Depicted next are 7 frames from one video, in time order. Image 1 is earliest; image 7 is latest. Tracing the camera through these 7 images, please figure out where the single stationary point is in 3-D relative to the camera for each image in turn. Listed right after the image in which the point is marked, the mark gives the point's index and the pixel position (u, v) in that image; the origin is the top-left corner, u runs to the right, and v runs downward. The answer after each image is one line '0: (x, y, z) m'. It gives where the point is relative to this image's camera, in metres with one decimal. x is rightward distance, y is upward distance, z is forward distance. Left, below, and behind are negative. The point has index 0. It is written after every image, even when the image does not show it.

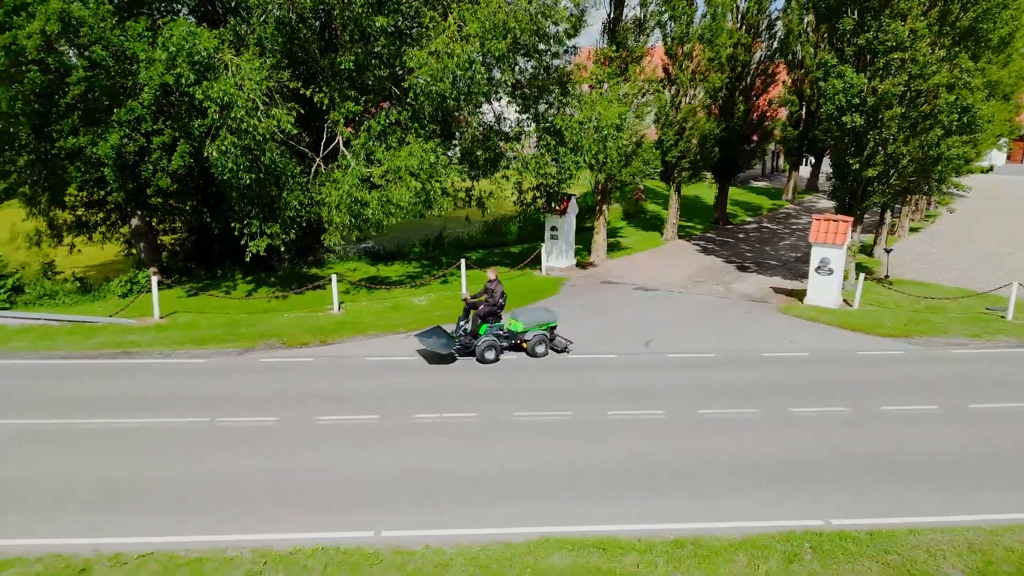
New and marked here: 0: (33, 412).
0: (-8.1, -2.1, +12.1) m
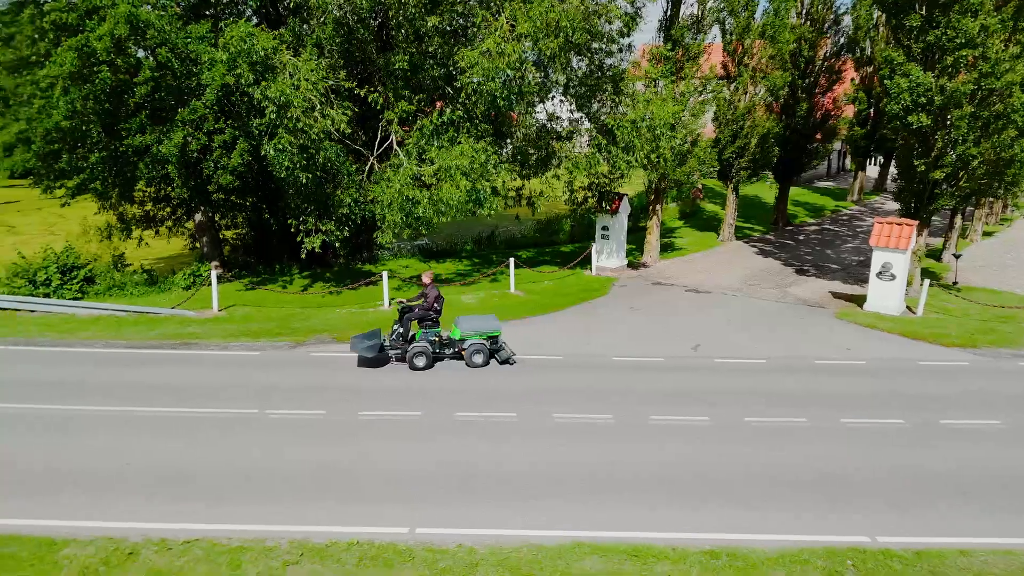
0: (-7.4, -1.9, +12.7) m
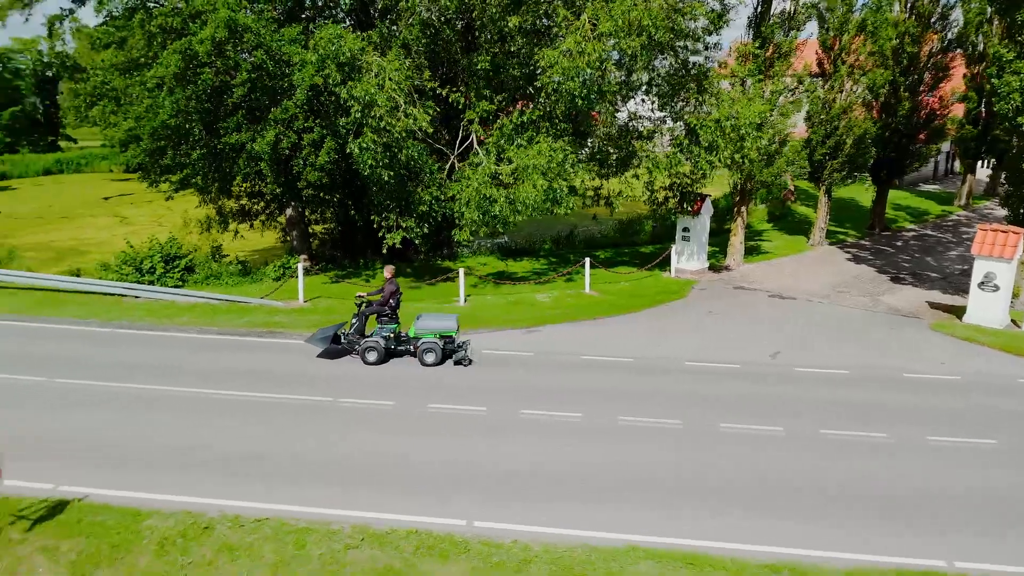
0: (-6.1, -1.7, +13.6) m
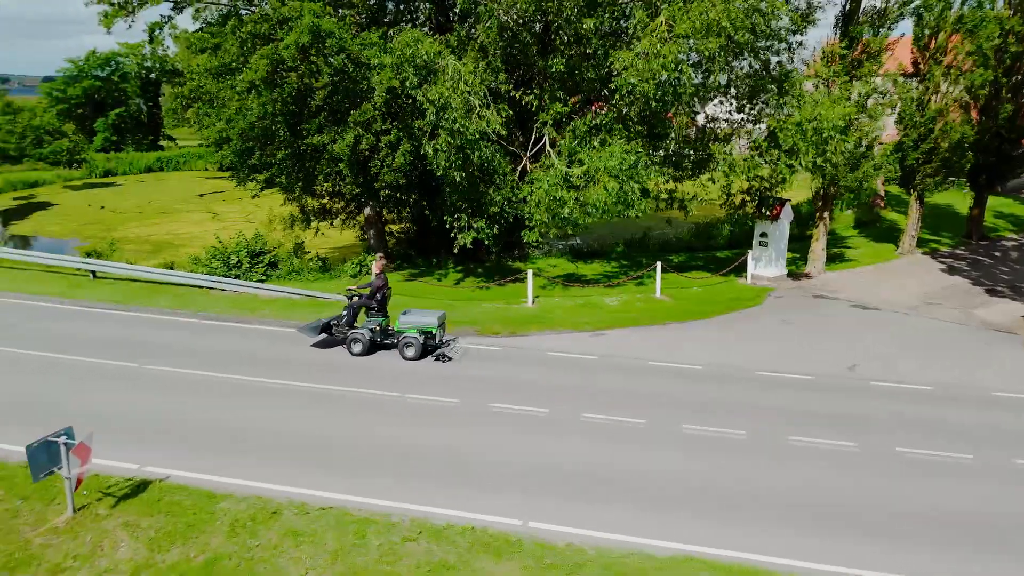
0: (-4.9, -1.6, +14.2) m
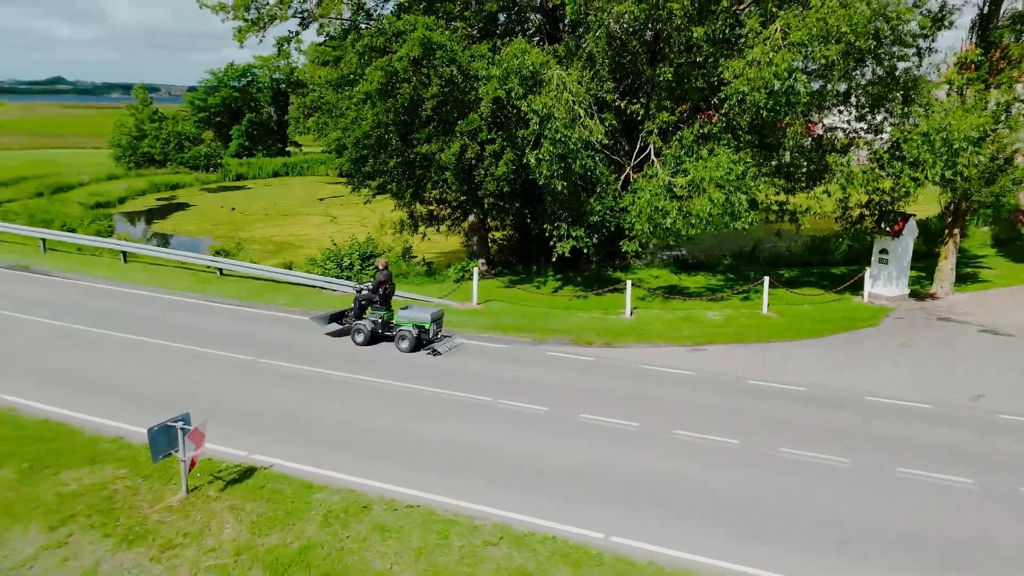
0: (-3.0, -1.7, +14.8) m
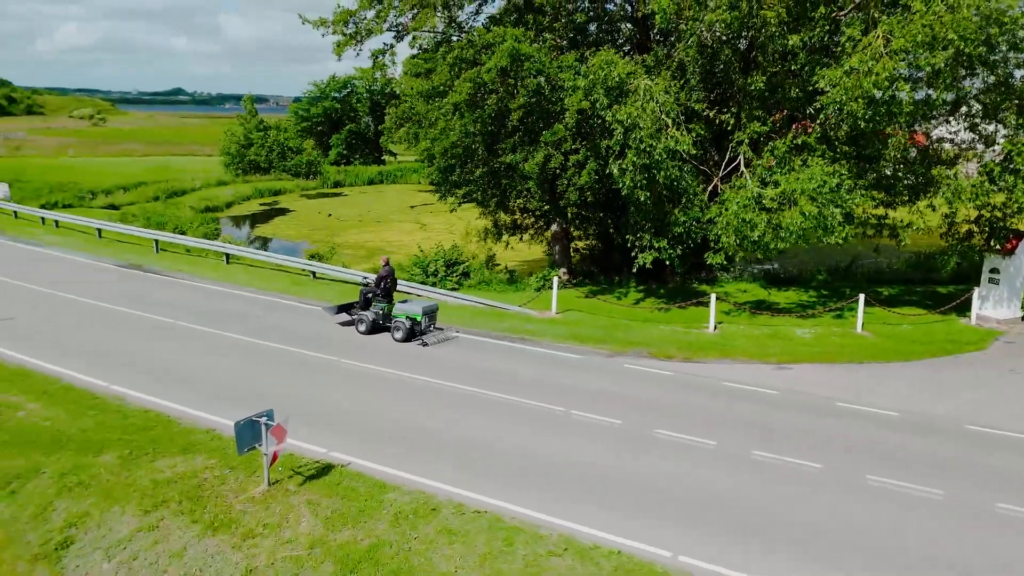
0: (-1.4, -1.8, +15.1) m
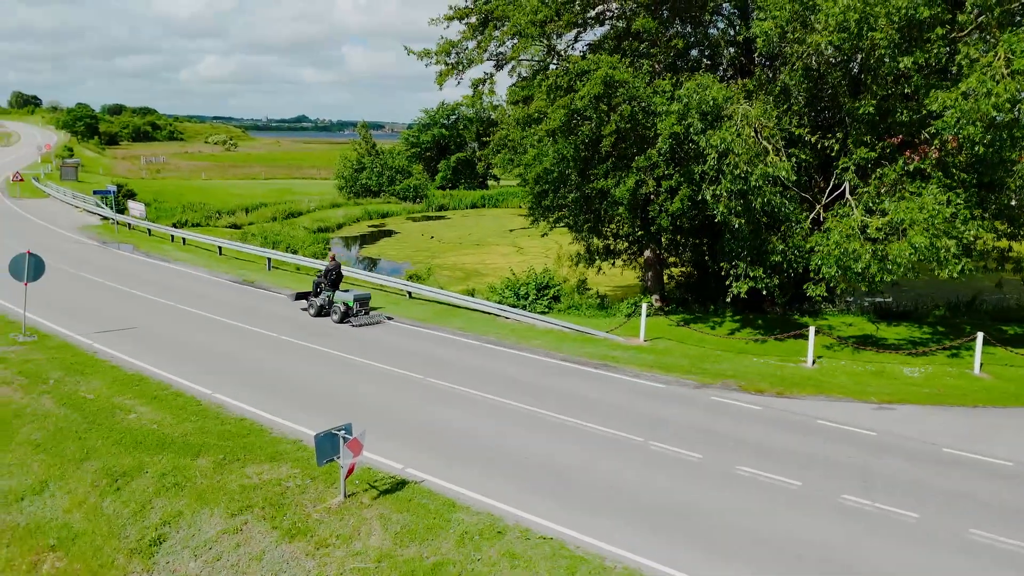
0: (+0.3, -2.3, +15.2) m
